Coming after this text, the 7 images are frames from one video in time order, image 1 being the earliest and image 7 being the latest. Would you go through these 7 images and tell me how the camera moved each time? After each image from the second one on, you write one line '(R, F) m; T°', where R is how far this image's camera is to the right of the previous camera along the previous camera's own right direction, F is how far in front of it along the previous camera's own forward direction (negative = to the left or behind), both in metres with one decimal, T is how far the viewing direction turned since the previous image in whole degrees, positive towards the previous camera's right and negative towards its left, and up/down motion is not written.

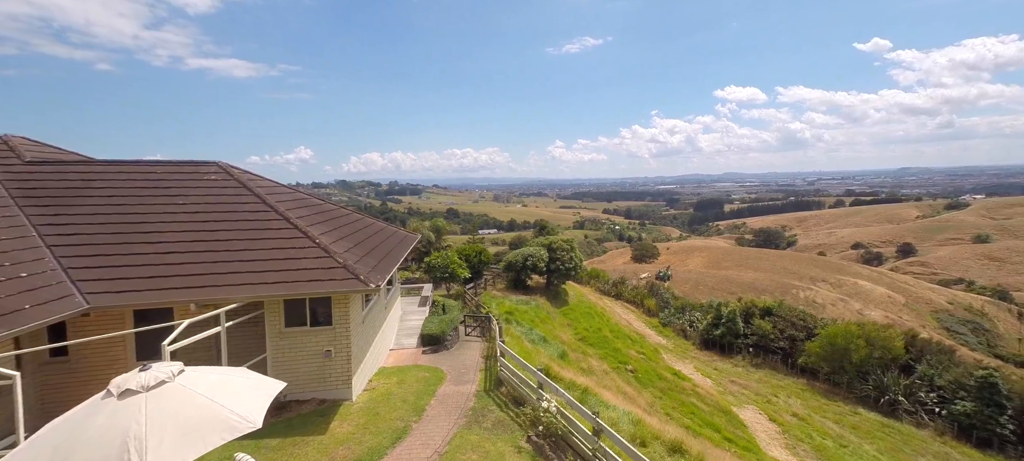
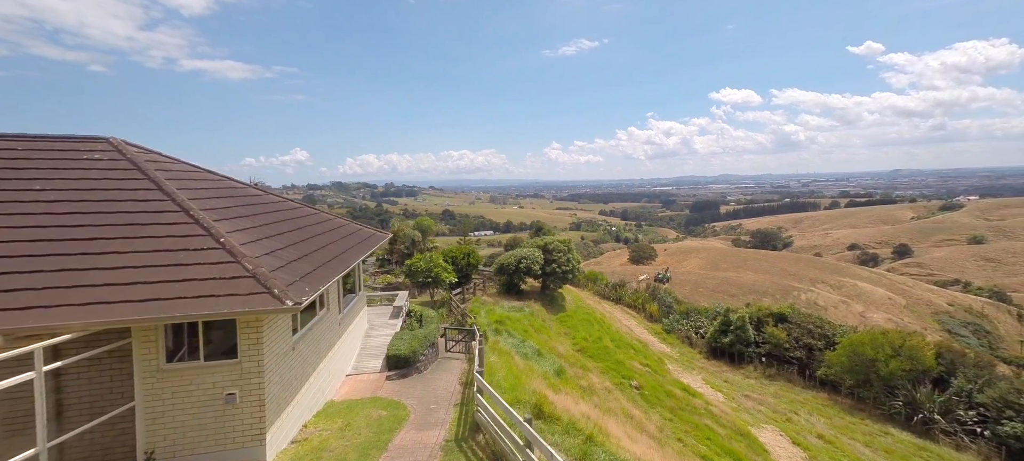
(+0.1, +0.8) m; +1°
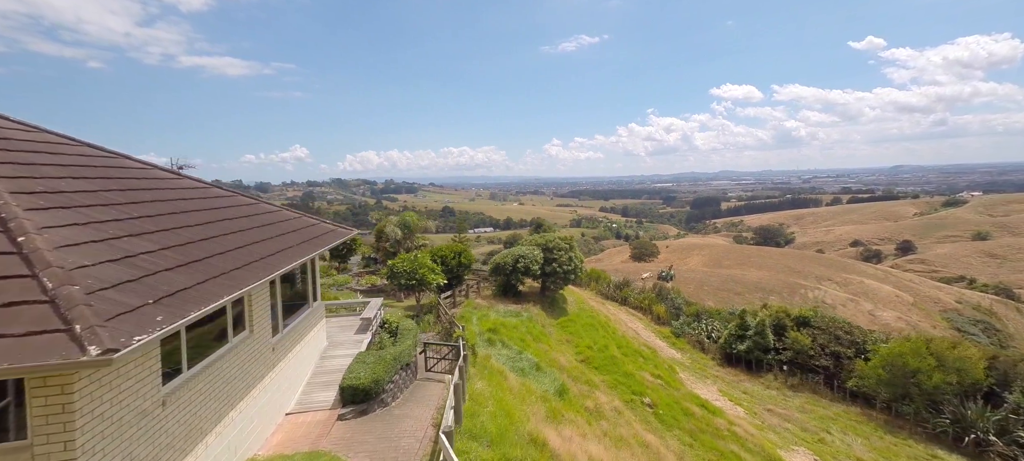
(+0.1, +0.8) m; 0°
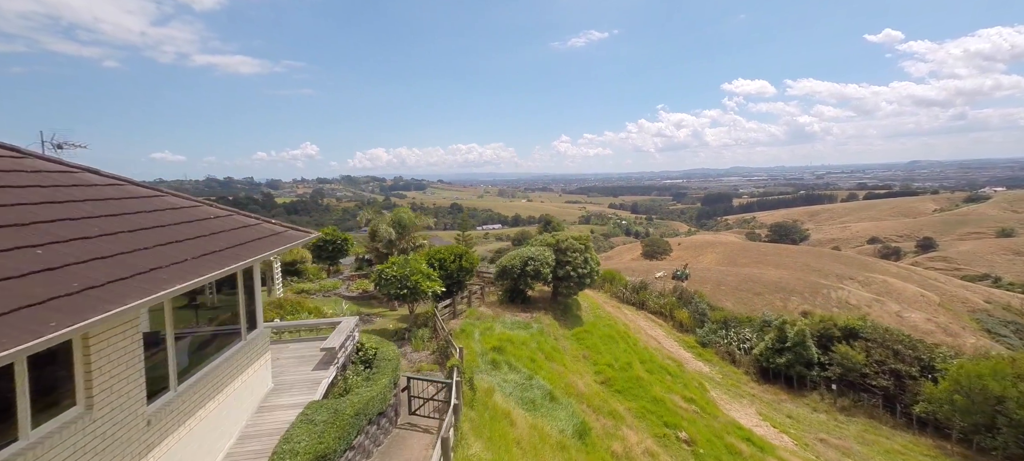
(0.0, +0.9) m; -1°
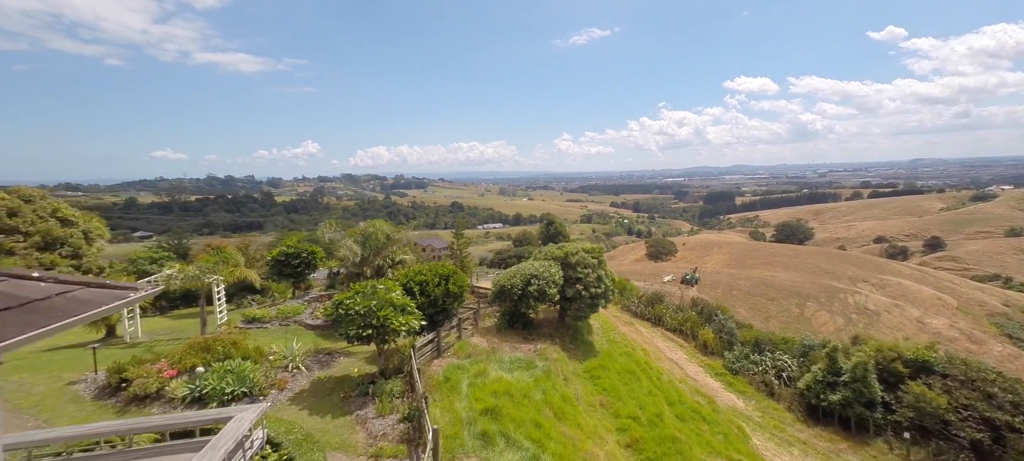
(0.0, +1.2) m; 0°
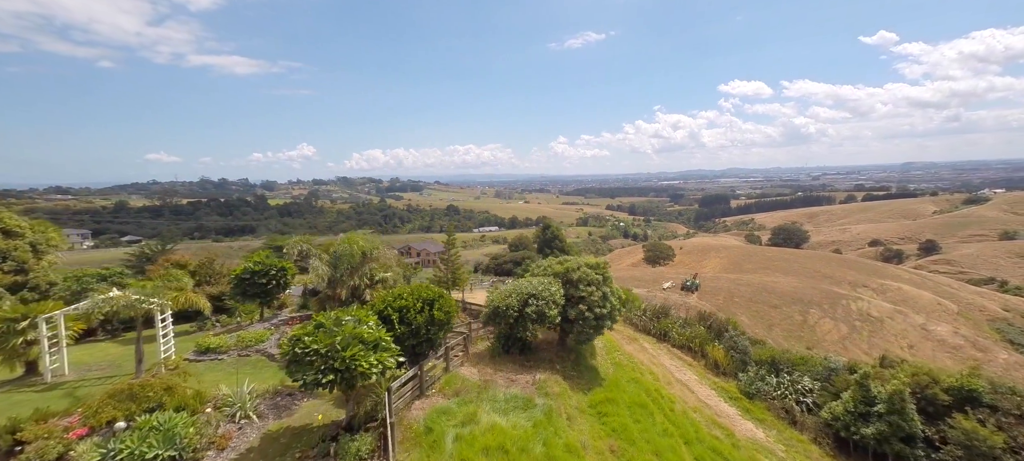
(0.0, +0.7) m; +1°
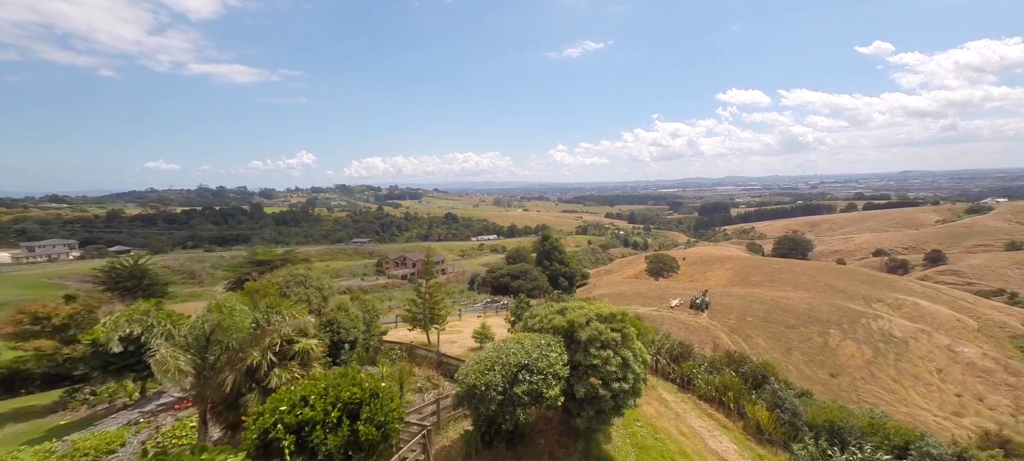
(+0.1, +1.6) m; 0°
